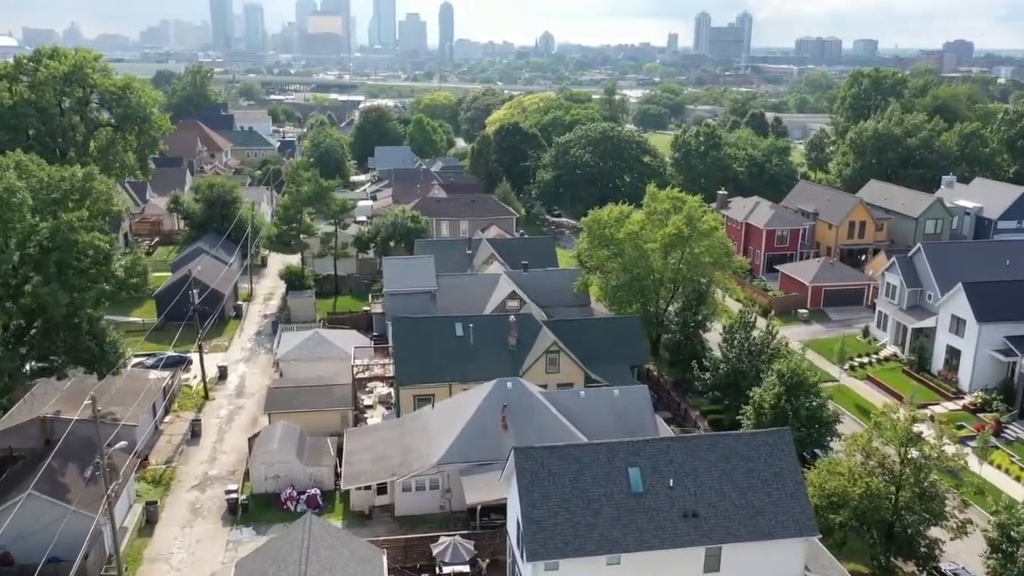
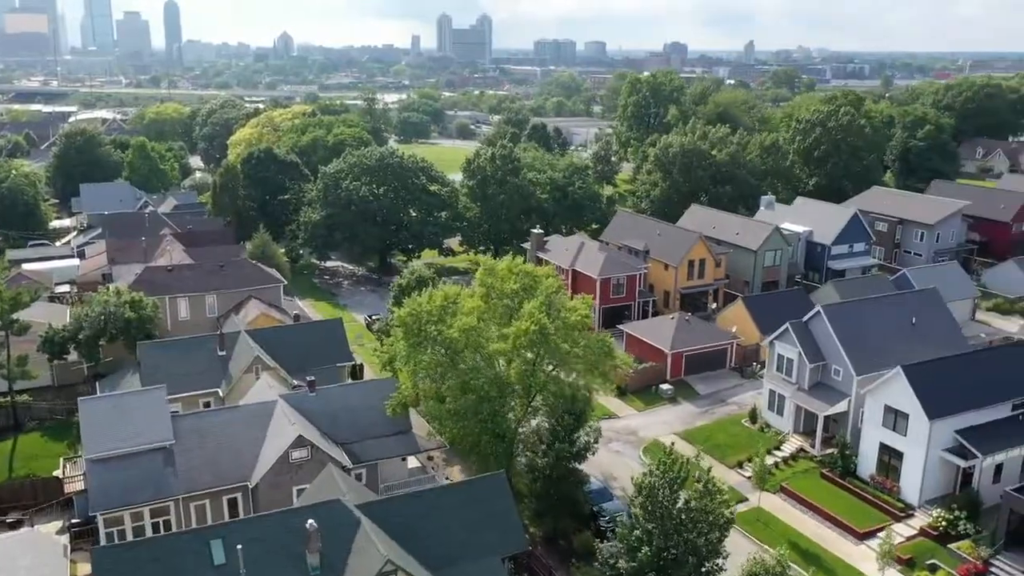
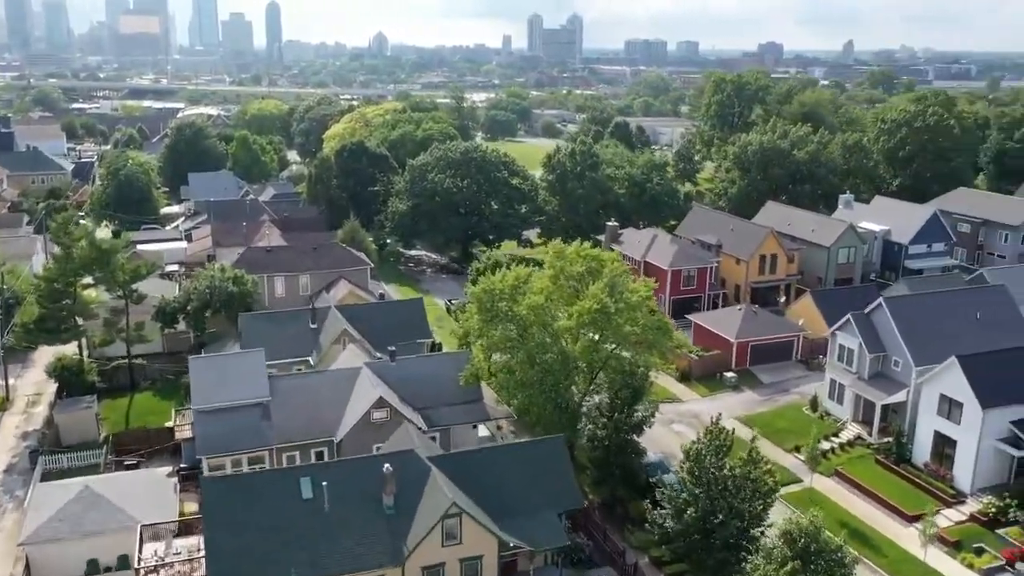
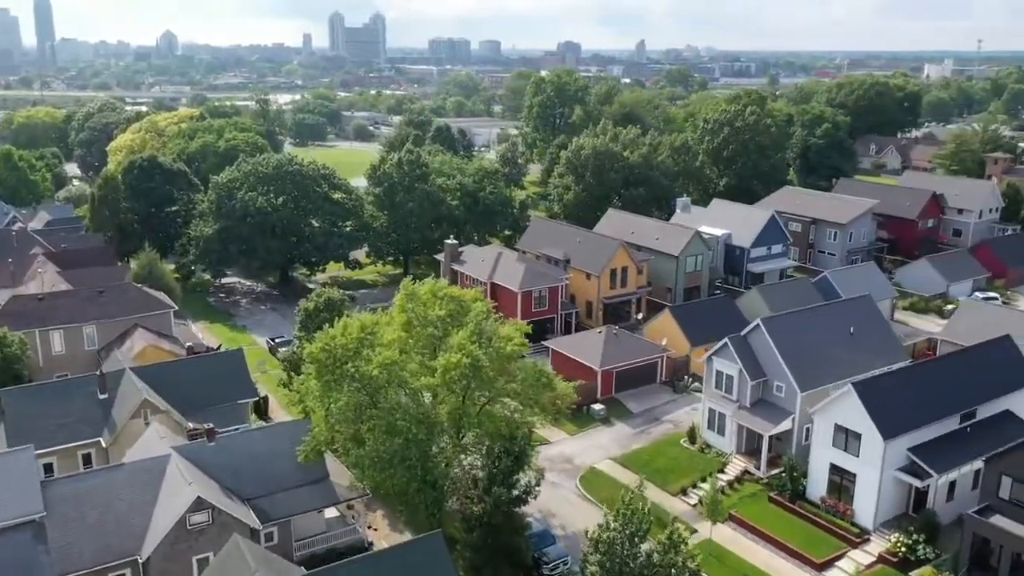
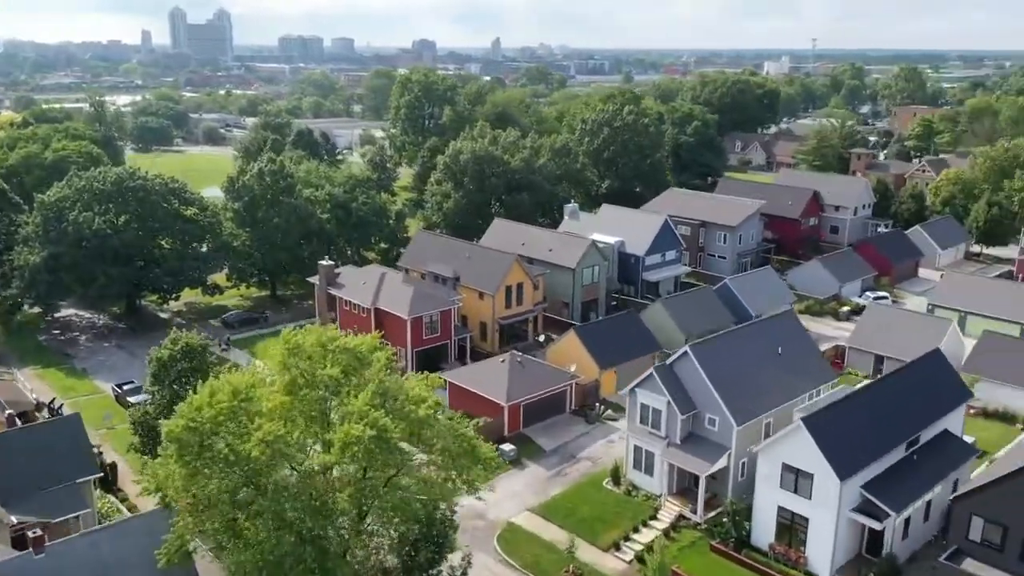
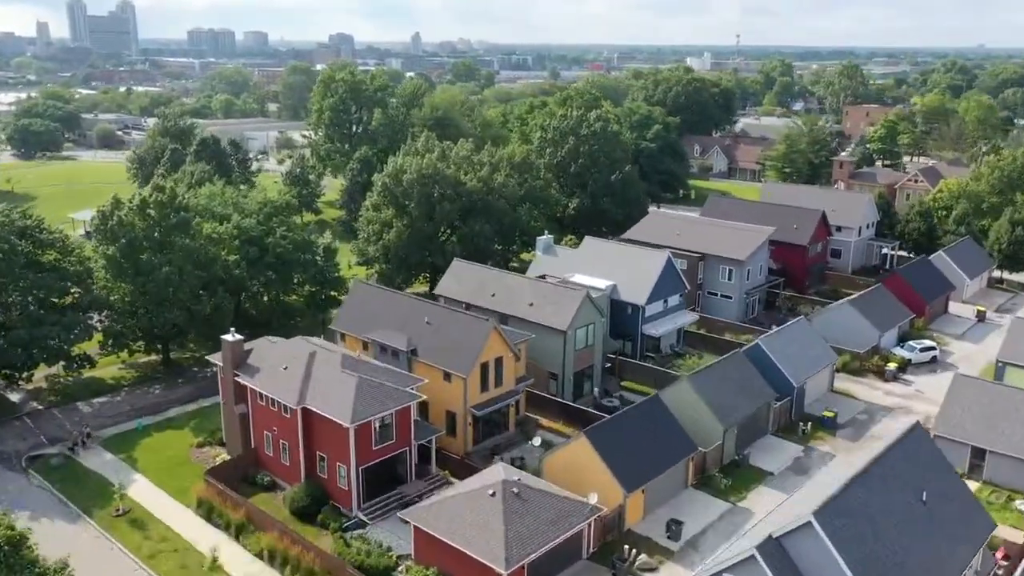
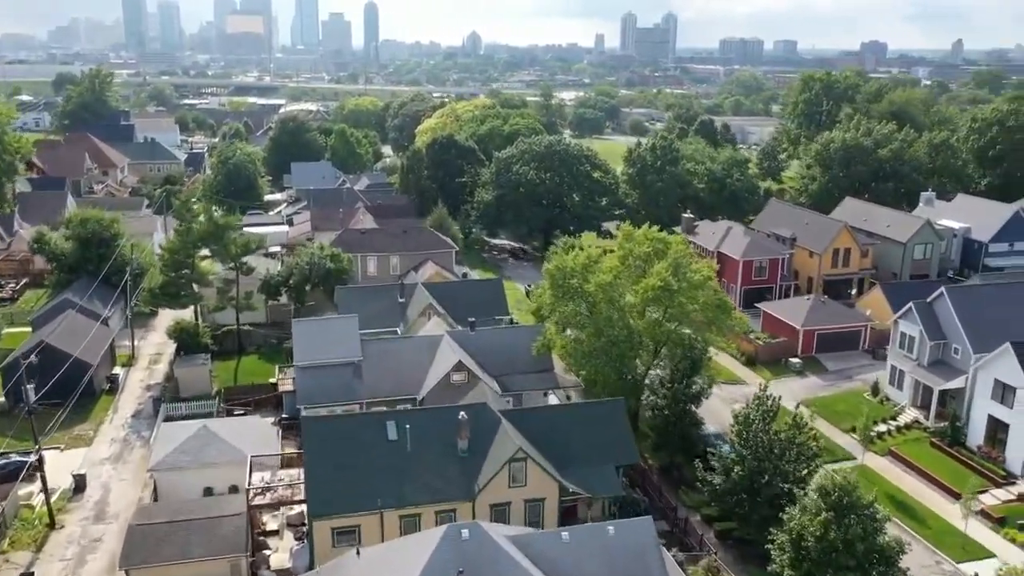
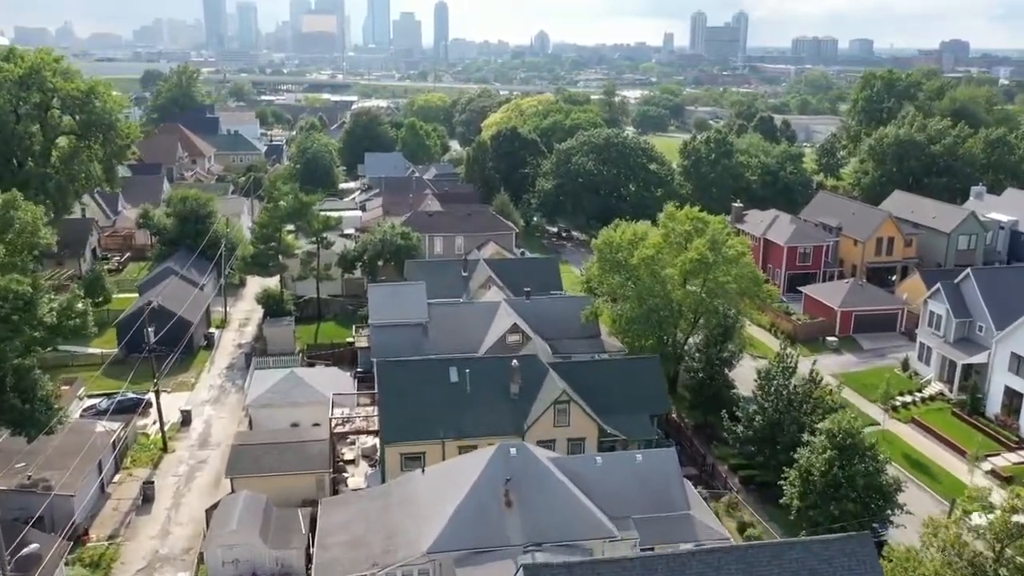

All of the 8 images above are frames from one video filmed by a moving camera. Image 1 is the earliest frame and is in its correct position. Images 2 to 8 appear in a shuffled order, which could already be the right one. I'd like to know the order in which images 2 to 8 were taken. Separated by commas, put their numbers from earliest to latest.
8, 7, 3, 2, 4, 5, 6
